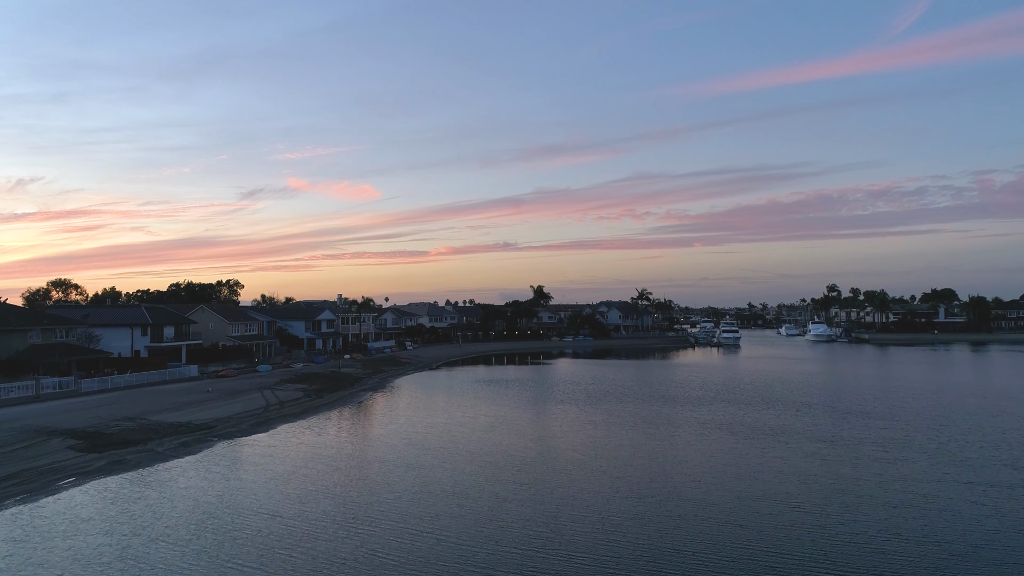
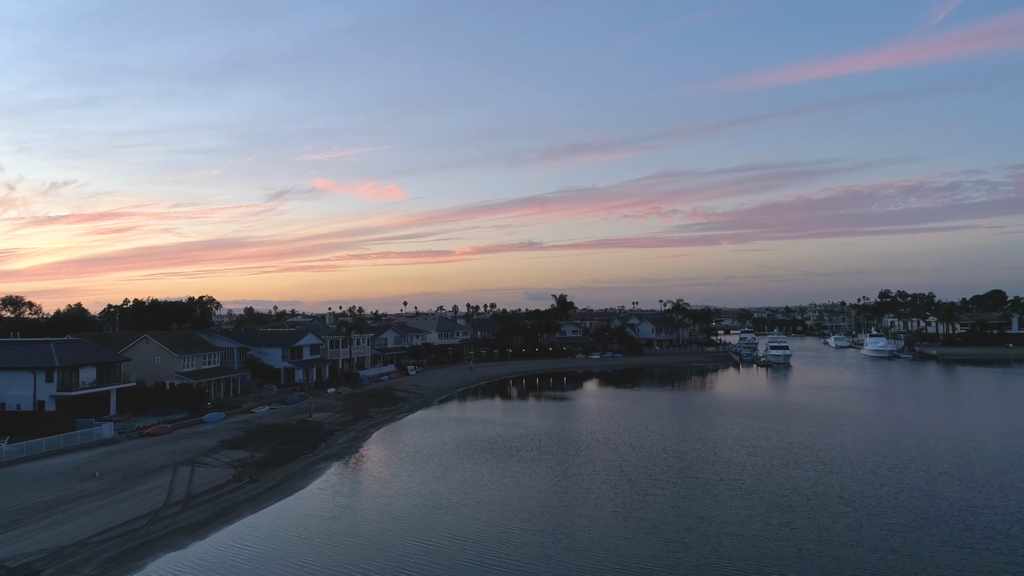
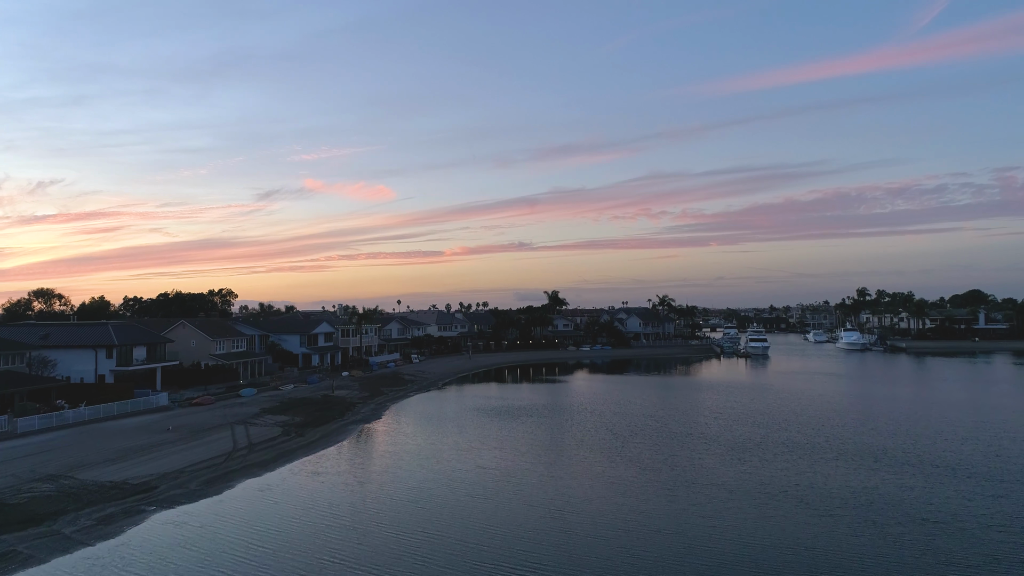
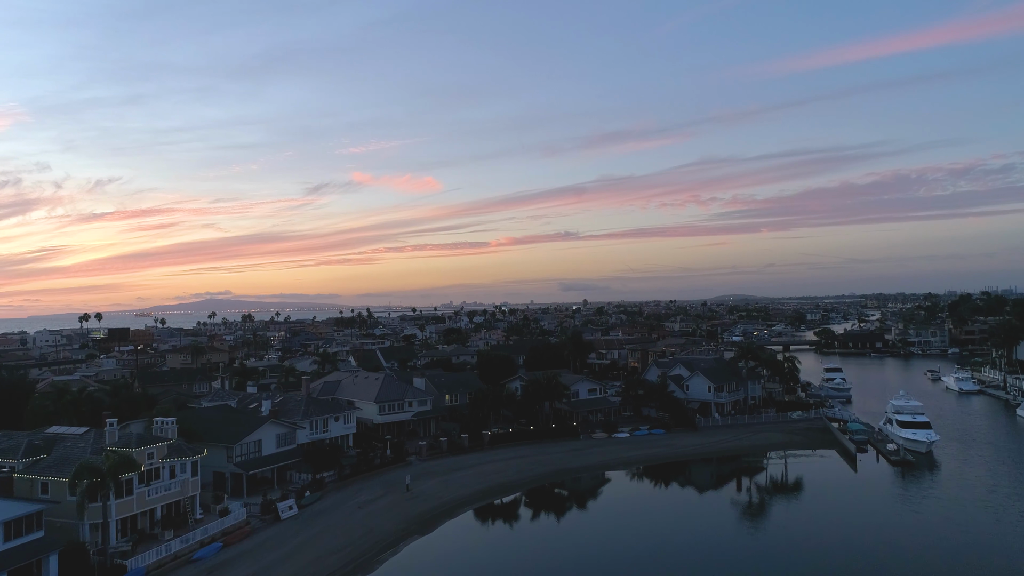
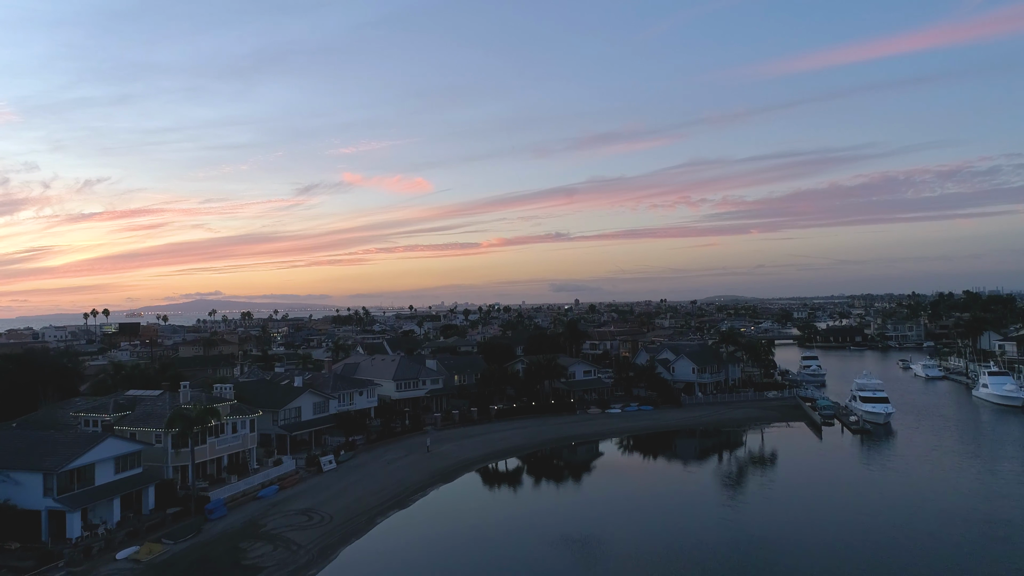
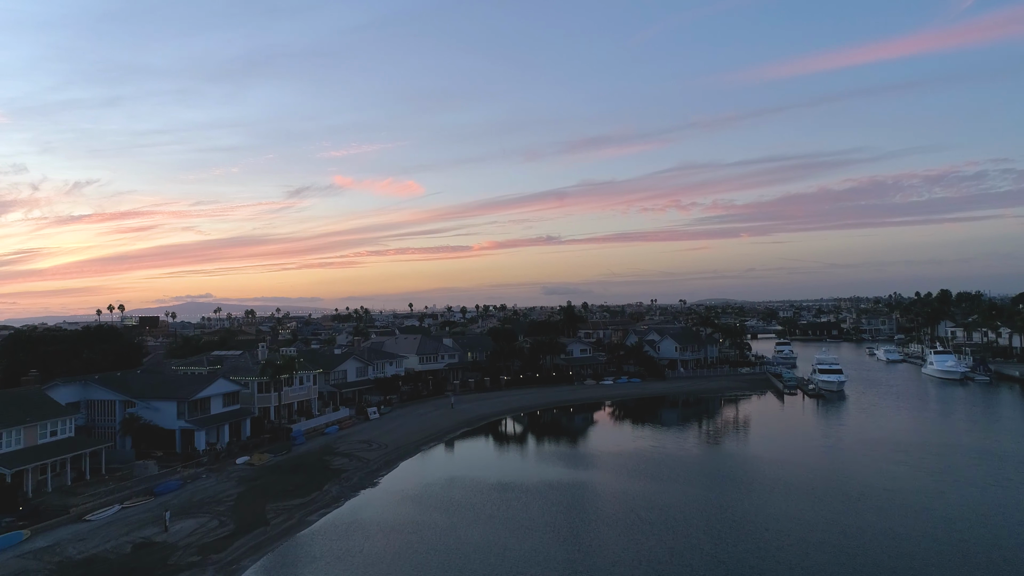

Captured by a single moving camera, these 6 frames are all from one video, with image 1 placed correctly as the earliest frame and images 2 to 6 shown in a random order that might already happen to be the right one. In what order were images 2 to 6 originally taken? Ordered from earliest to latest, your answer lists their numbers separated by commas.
3, 2, 6, 5, 4
